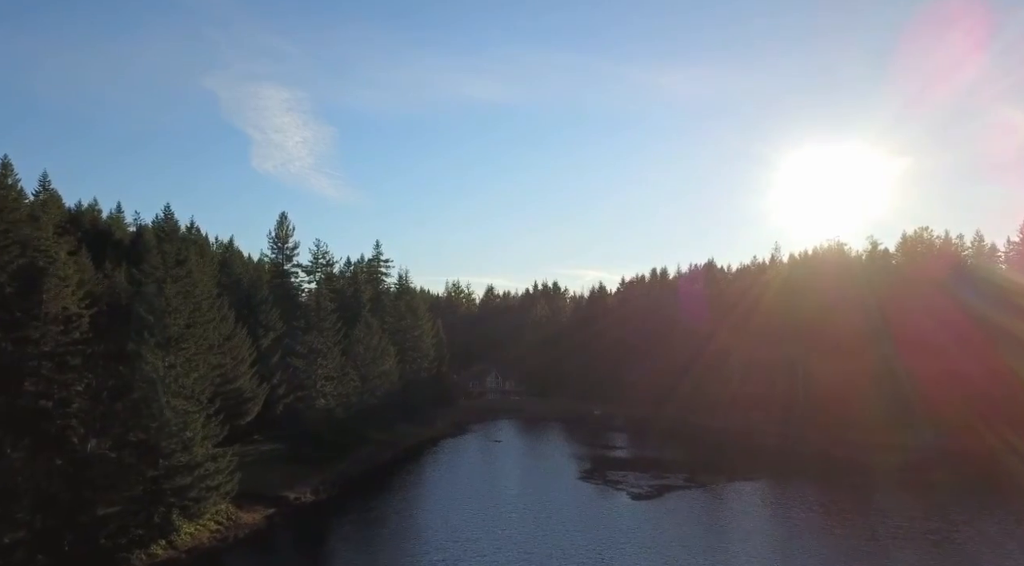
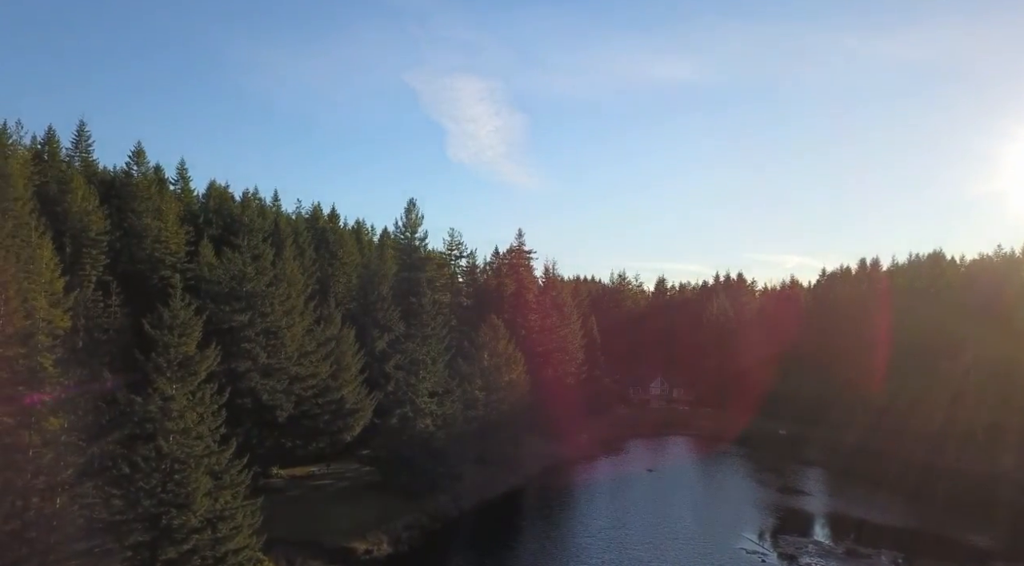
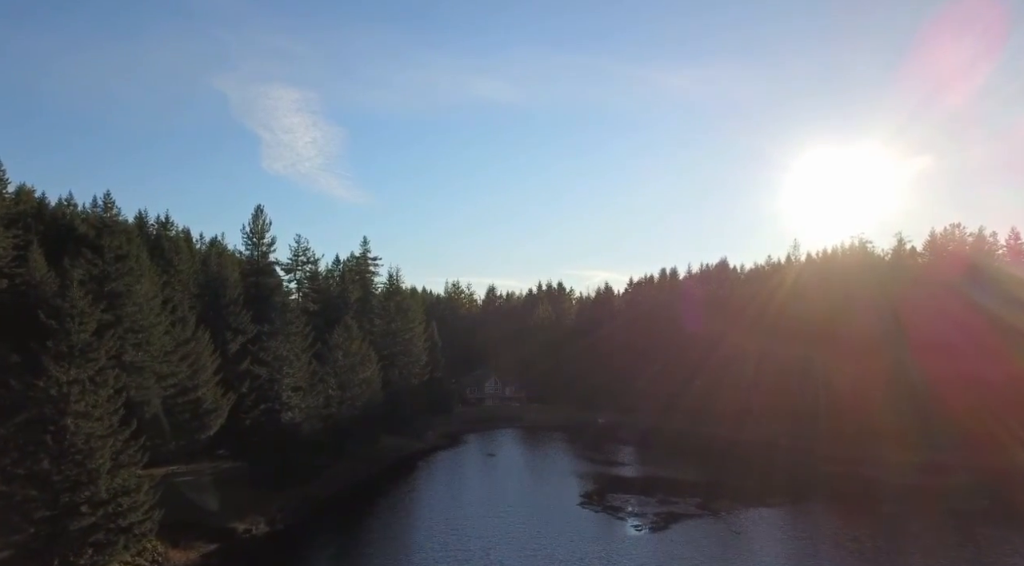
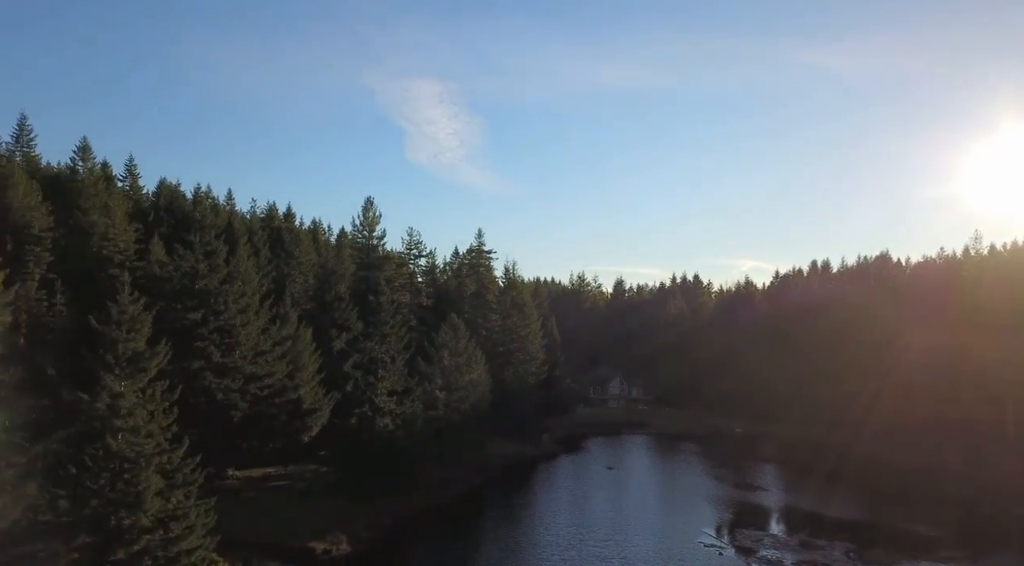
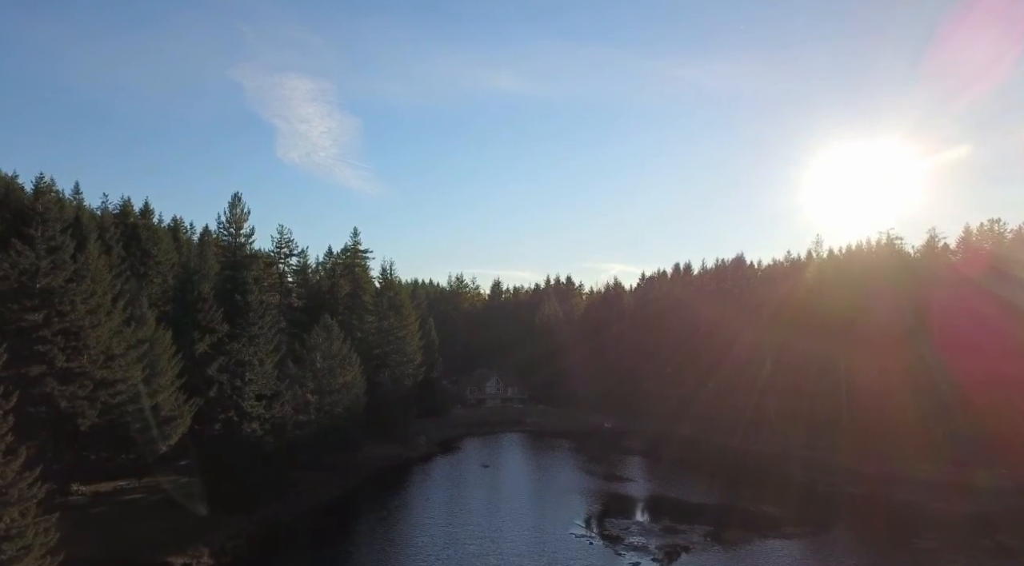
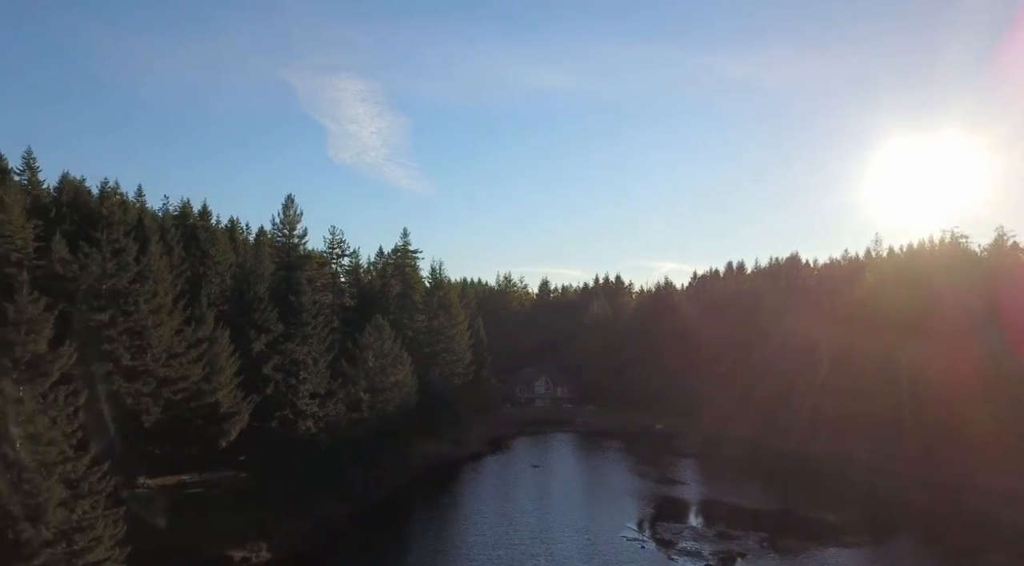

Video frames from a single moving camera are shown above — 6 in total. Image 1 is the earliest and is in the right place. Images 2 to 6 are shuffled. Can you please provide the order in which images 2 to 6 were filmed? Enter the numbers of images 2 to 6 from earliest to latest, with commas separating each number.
3, 5, 6, 4, 2
